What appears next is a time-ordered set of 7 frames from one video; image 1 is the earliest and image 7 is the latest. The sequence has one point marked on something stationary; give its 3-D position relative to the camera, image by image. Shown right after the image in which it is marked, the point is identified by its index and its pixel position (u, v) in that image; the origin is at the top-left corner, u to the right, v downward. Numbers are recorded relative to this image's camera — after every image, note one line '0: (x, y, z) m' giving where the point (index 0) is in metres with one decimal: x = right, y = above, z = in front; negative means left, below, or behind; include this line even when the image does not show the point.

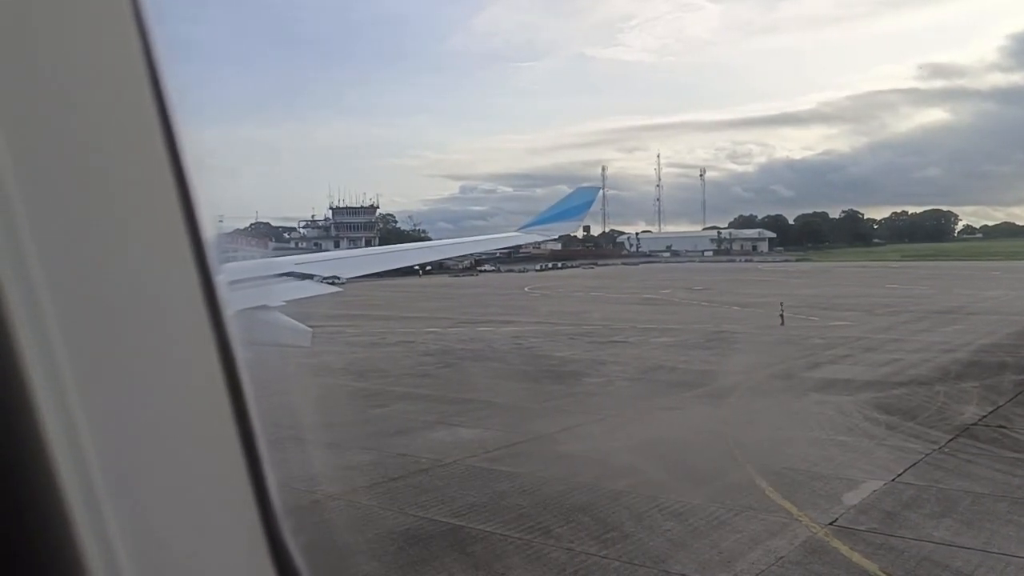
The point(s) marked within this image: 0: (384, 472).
0: (-1.1, -1.7, +8.3) m
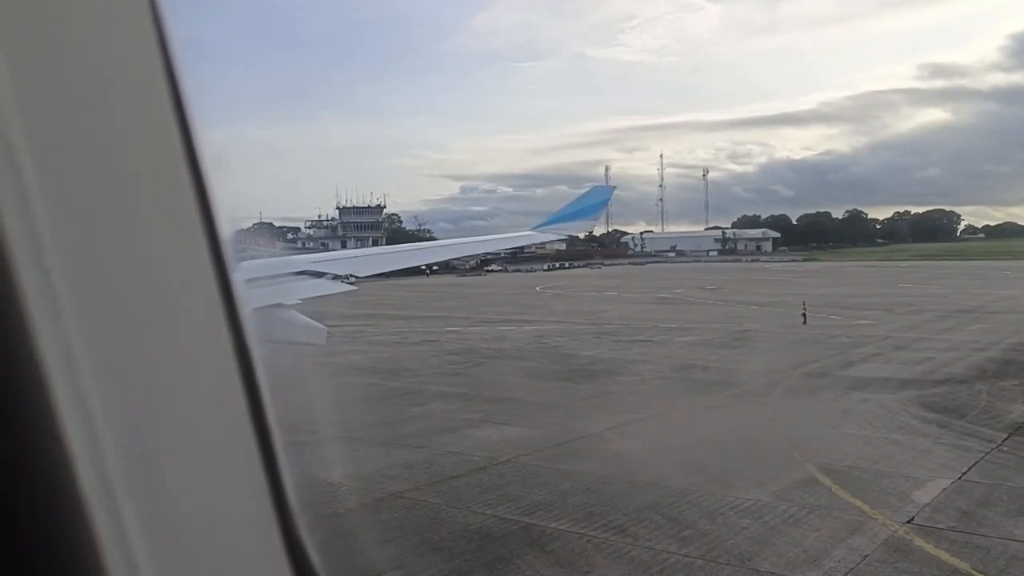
0: (-0.6, -1.6, +8.2) m
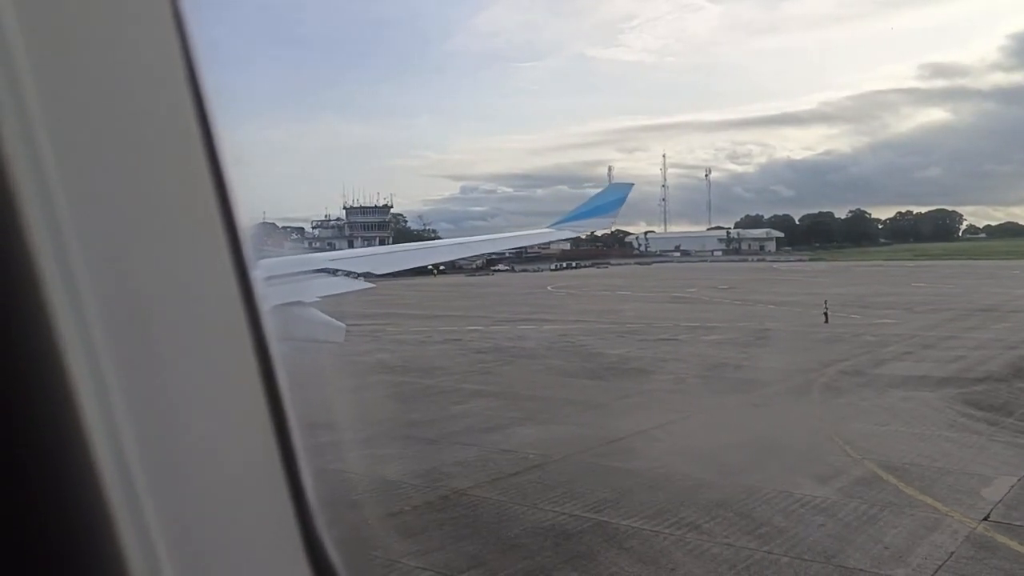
0: (-0.1, -1.6, +8.2) m
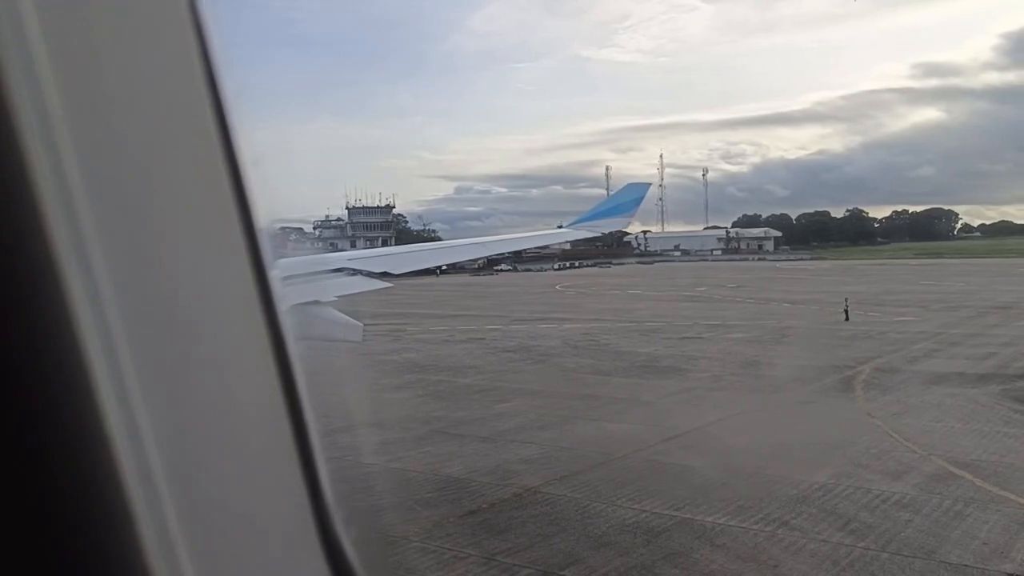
0: (+0.4, -1.6, +8.1) m
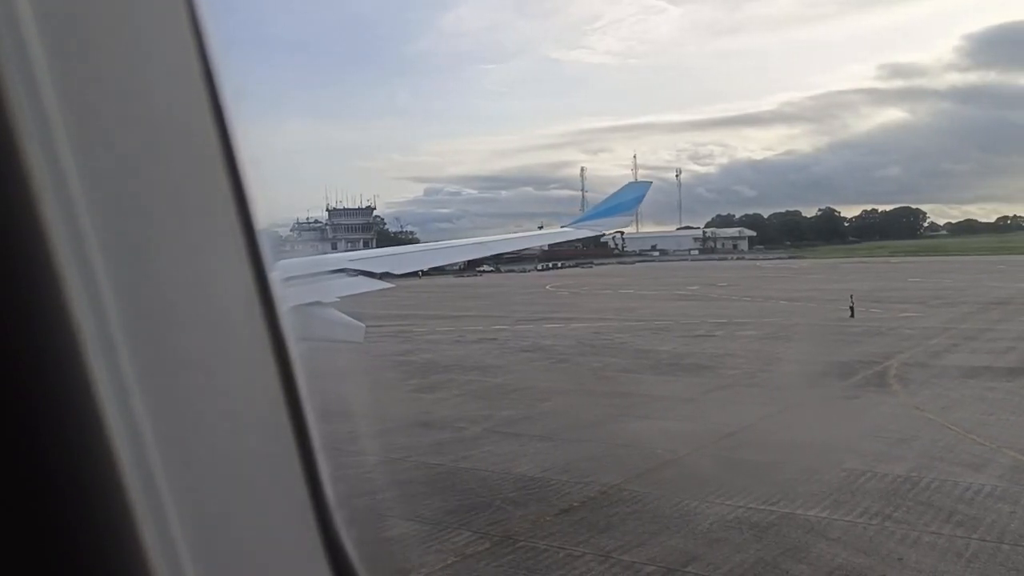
0: (+1.1, -1.5, +8.0) m
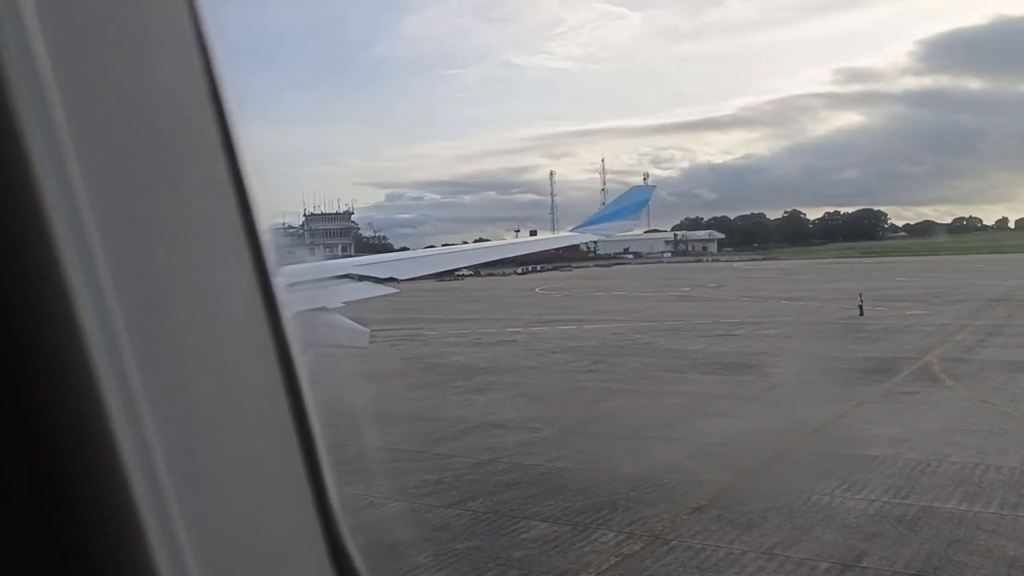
0: (+1.9, -1.5, +8.0) m
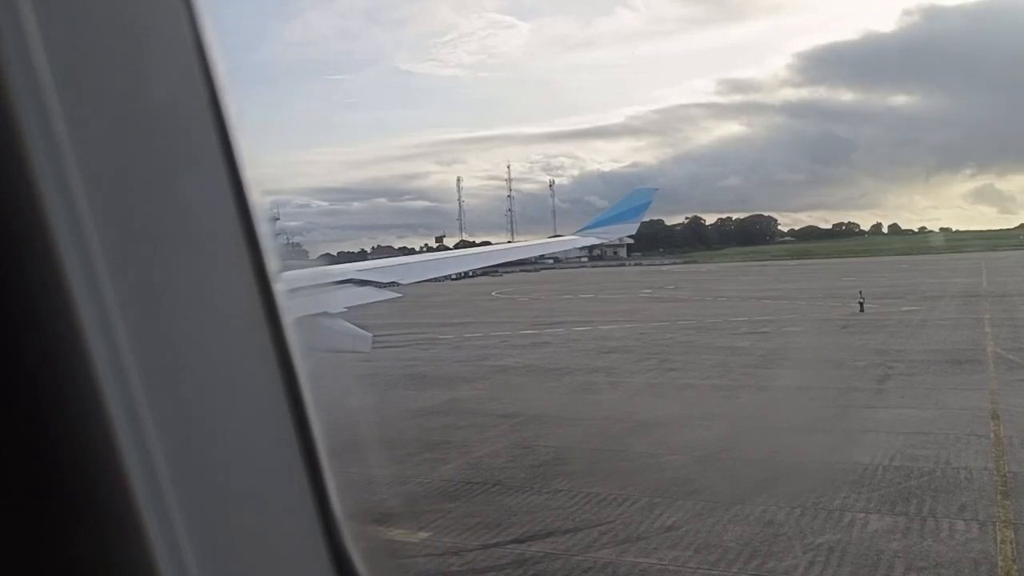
0: (+3.9, -1.4, +8.0) m
